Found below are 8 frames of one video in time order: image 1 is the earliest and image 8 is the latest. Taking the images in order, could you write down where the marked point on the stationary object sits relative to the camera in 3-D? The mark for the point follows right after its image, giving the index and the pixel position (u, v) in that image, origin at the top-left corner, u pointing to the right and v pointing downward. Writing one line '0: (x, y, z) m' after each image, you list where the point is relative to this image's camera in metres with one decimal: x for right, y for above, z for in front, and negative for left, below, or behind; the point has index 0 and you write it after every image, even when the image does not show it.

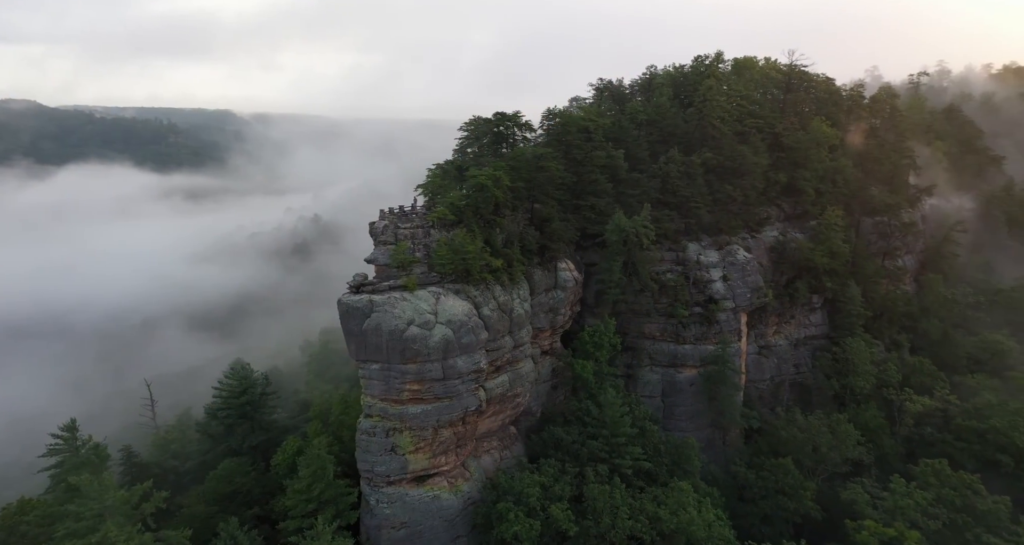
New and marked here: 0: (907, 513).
0: (+15.9, -9.5, +20.5) m
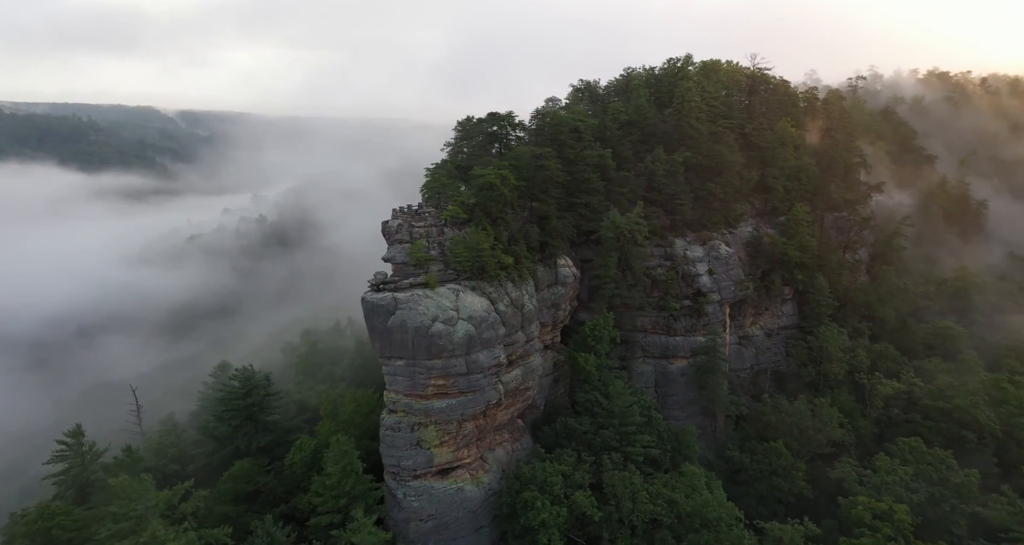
0: (+16.3, -9.1, +22.1) m
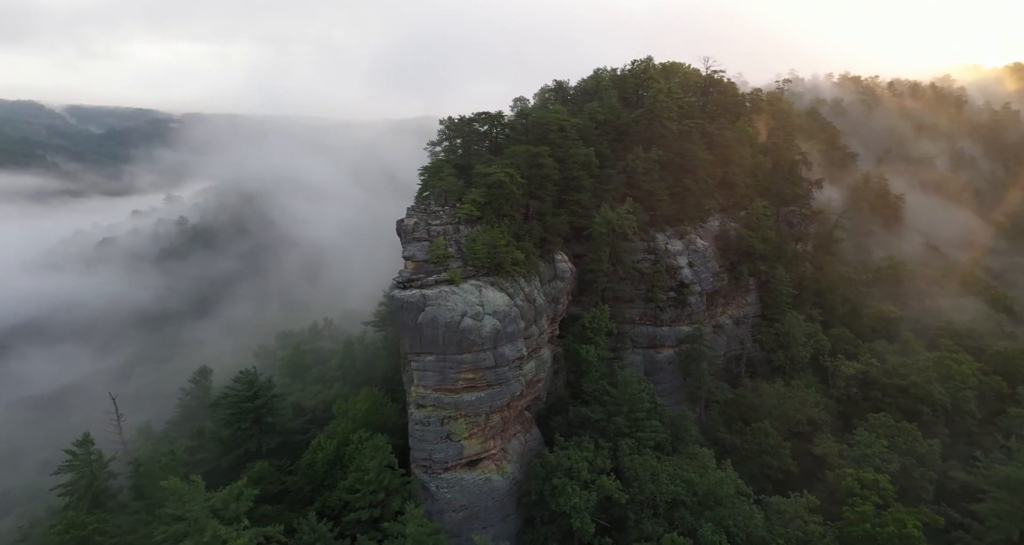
0: (+16.6, -8.6, +24.1) m
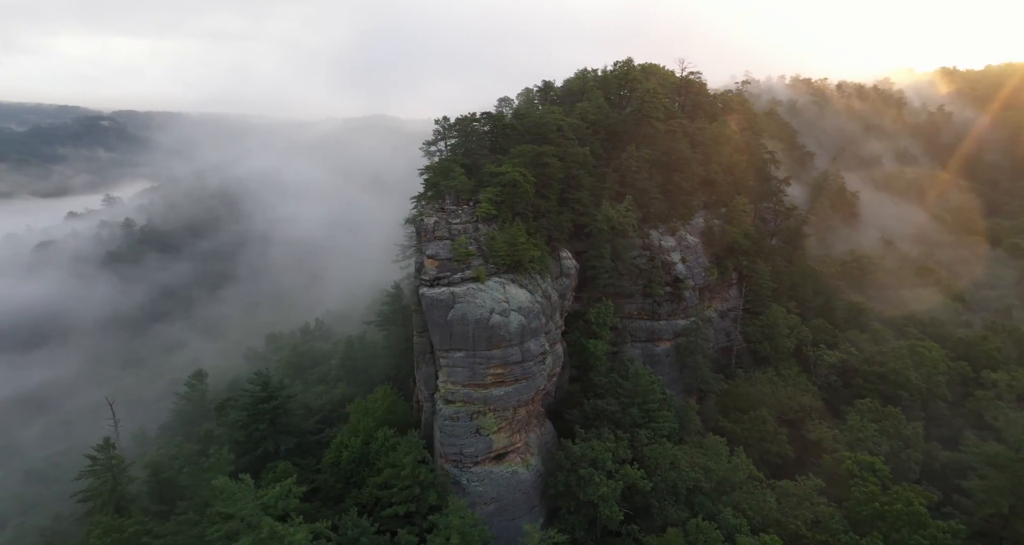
0: (+17.1, -8.2, +25.4) m
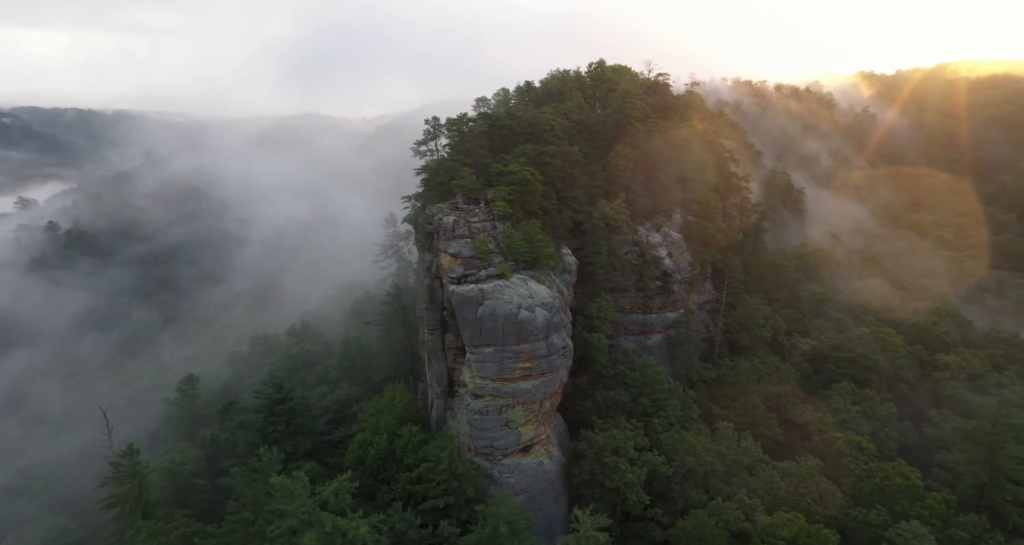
0: (+17.3, -7.8, +27.1) m
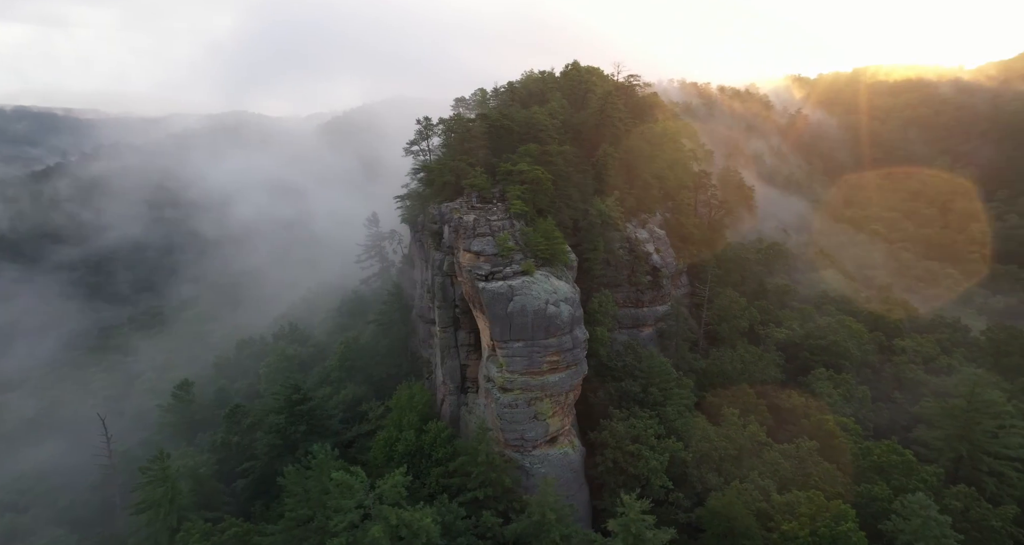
0: (+17.5, -7.4, +28.9) m
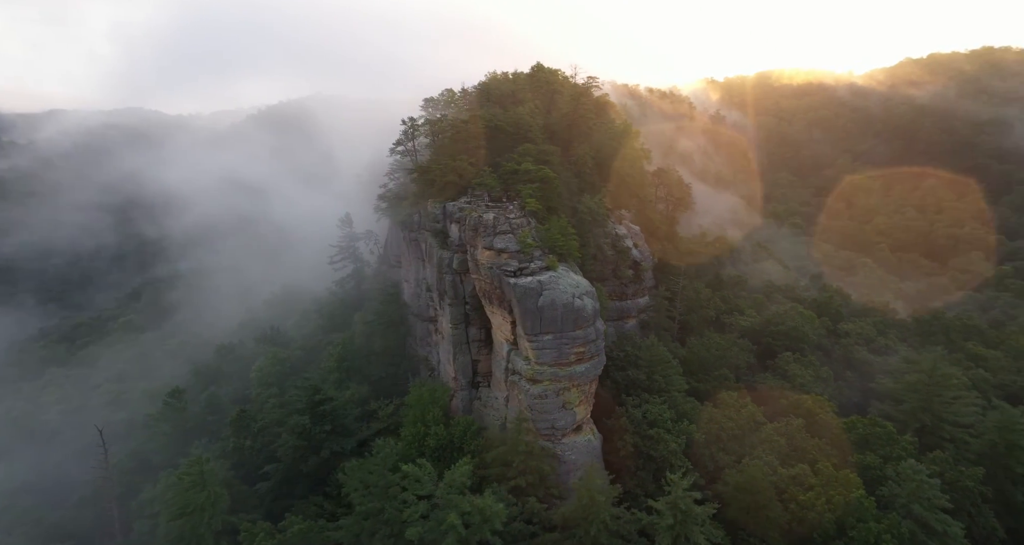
0: (+17.3, -6.8, +31.4) m
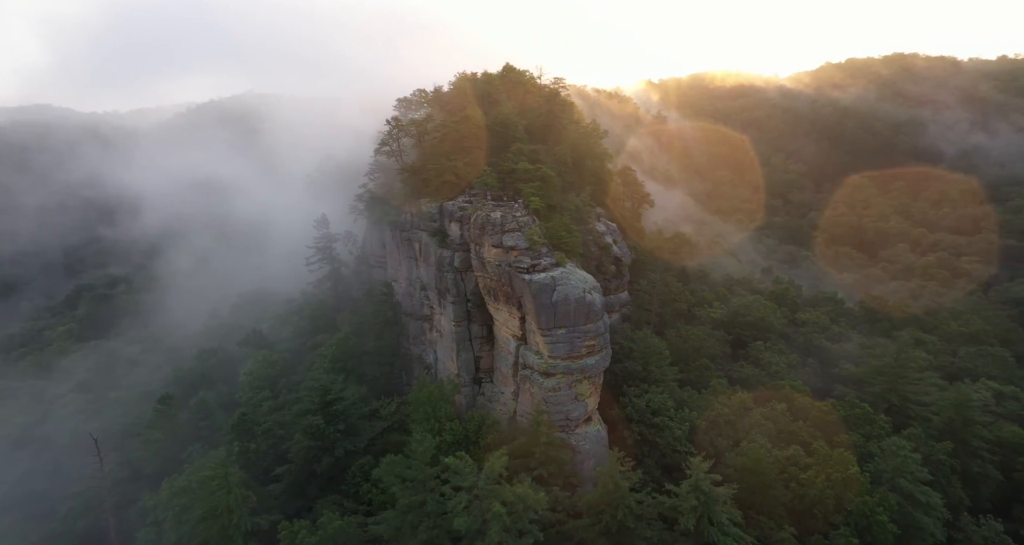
0: (+16.7, -6.3, +33.2) m
